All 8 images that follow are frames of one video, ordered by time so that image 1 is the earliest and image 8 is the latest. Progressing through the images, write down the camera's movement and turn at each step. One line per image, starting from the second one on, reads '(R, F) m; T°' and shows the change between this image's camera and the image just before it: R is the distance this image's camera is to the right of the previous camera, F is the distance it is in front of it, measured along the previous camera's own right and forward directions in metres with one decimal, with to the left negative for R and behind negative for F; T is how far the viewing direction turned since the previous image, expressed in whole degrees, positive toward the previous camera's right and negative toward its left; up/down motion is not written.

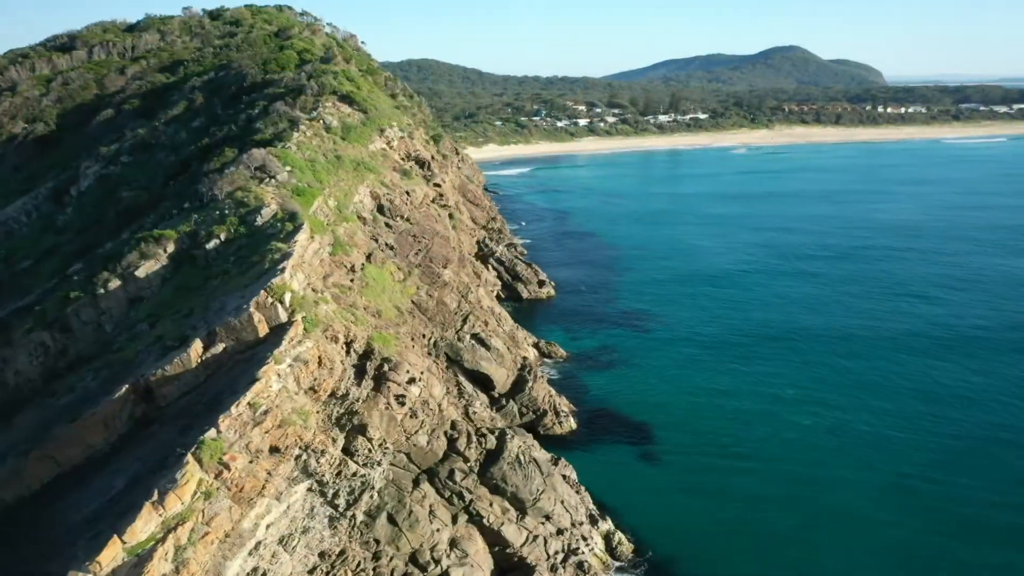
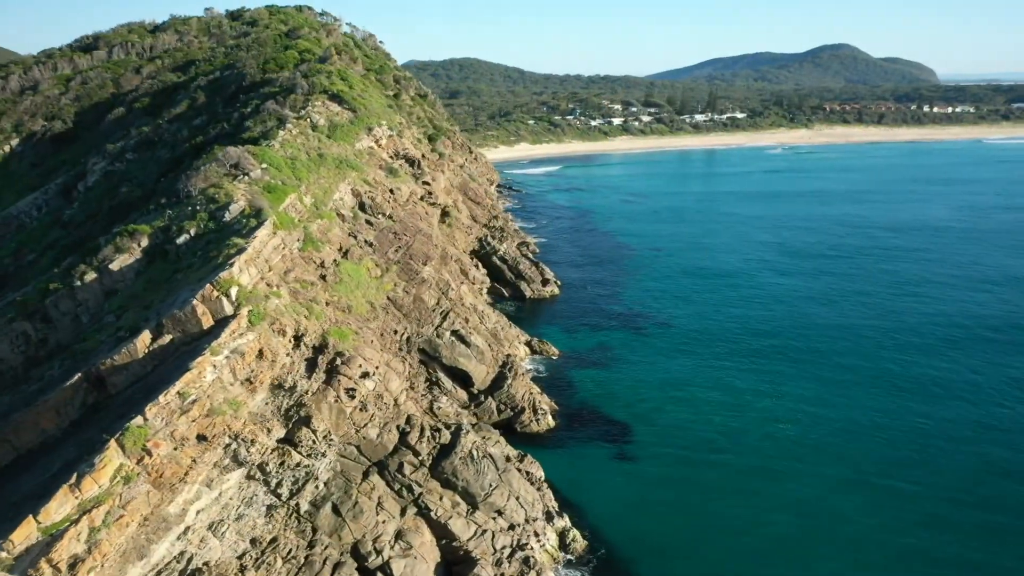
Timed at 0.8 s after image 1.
(+1.9, -0.2) m; -3°
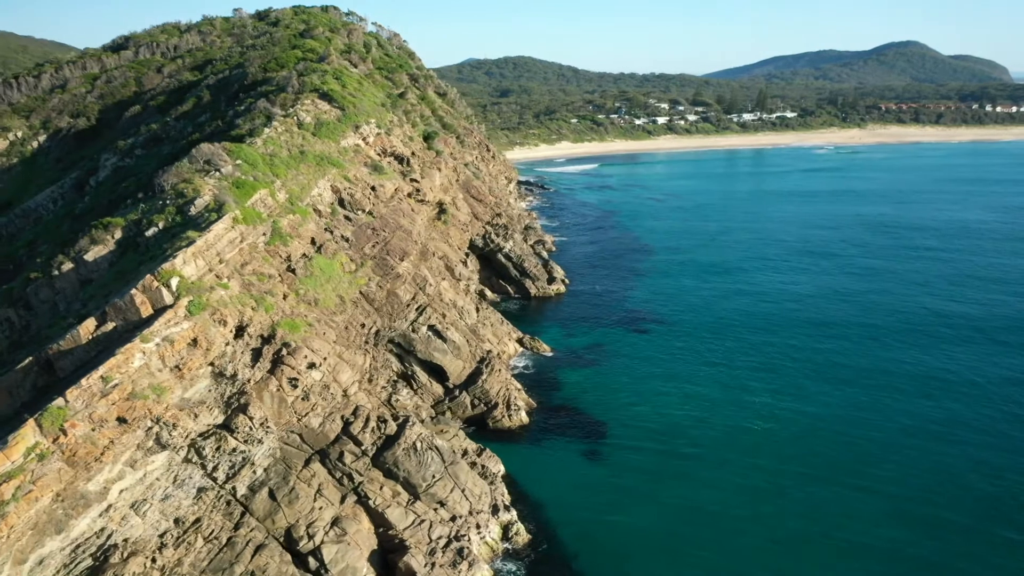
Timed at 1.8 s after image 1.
(+2.5, -0.2) m; -4°
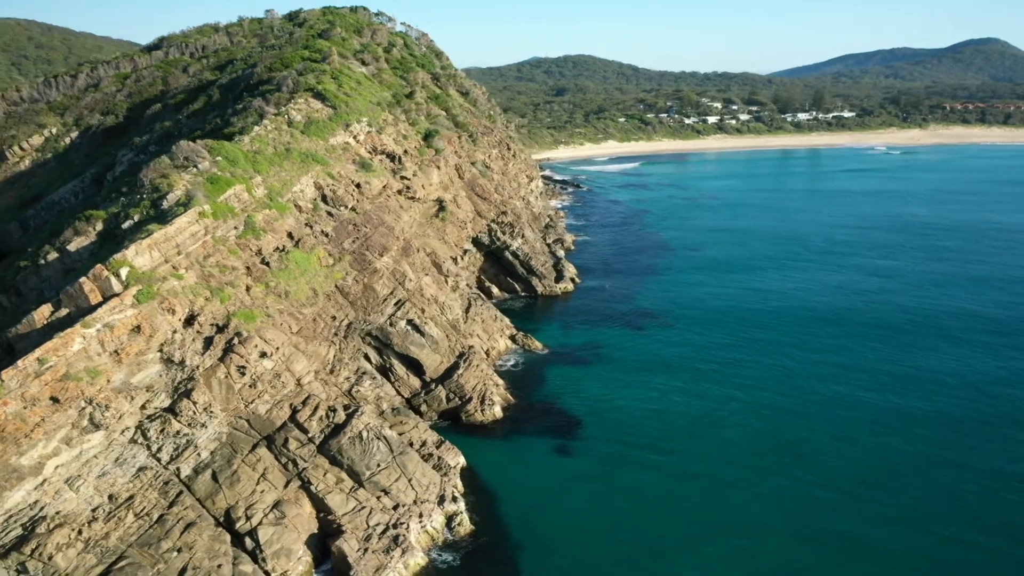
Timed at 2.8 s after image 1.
(+2.6, -0.3) m; -4°
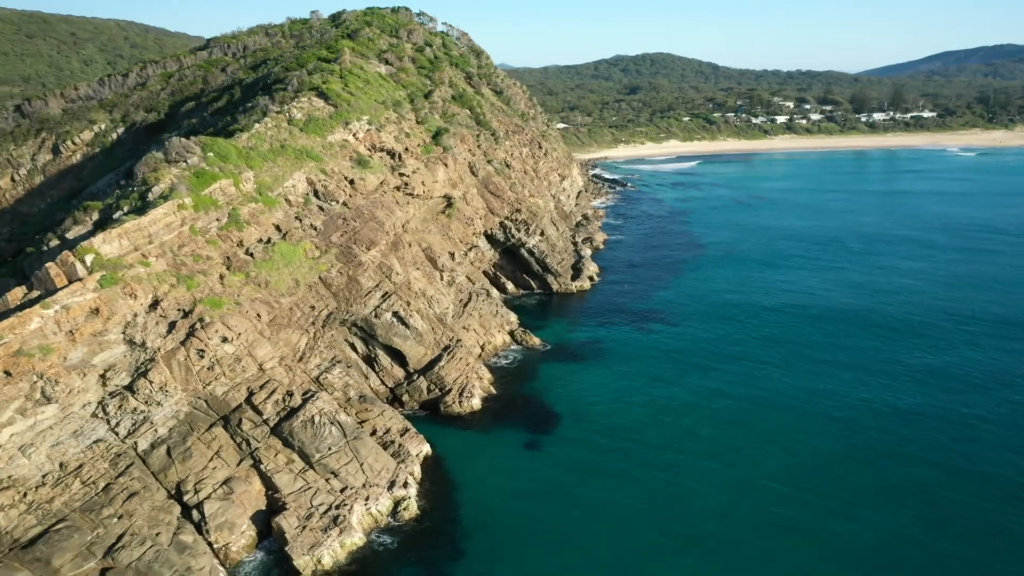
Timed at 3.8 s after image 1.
(+3.1, -0.4) m; -5°
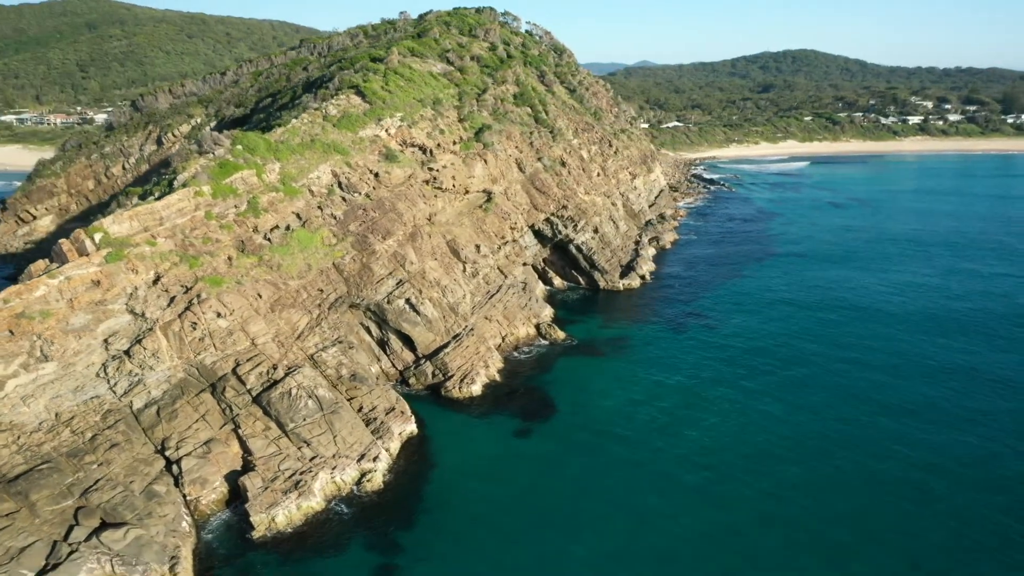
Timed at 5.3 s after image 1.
(+4.2, -0.6) m; -9°
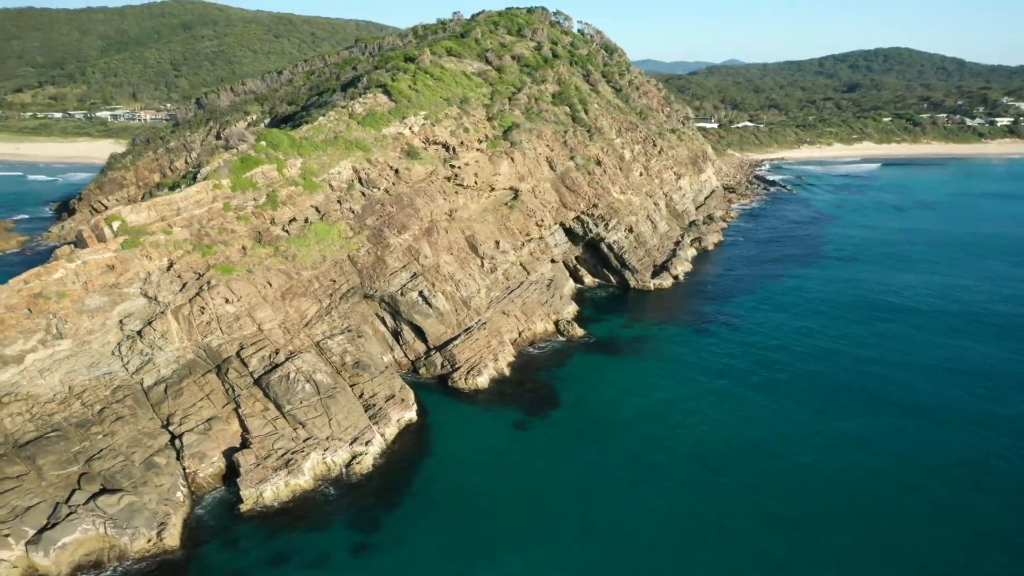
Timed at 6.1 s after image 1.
(+2.4, -0.5) m; -5°
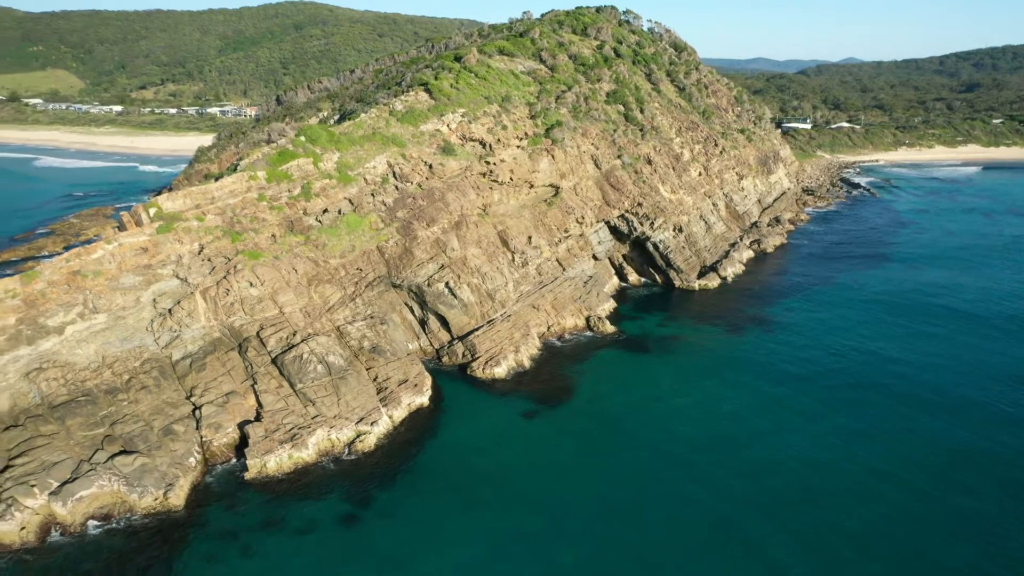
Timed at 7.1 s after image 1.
(+2.8, -0.6) m; -7°
